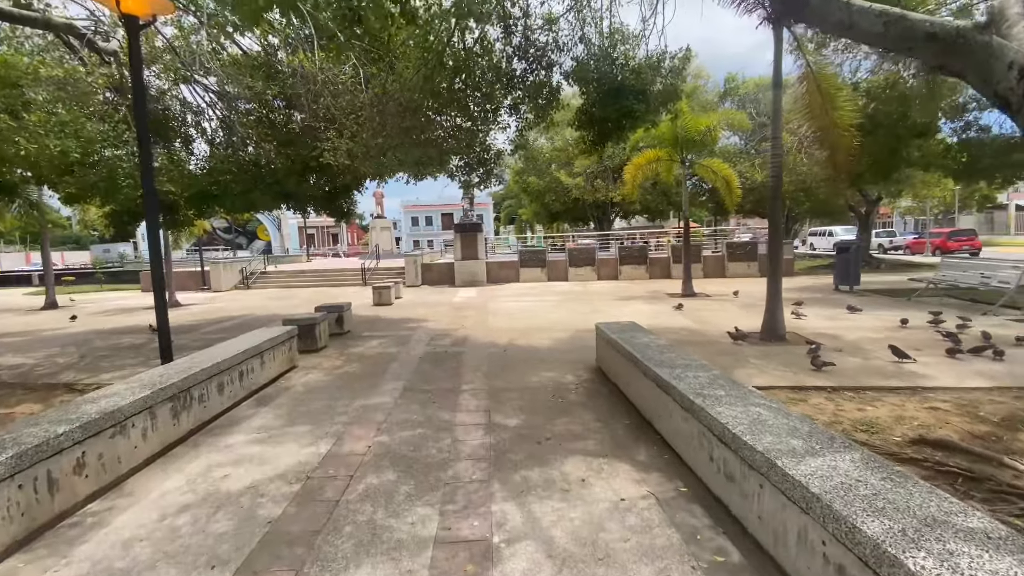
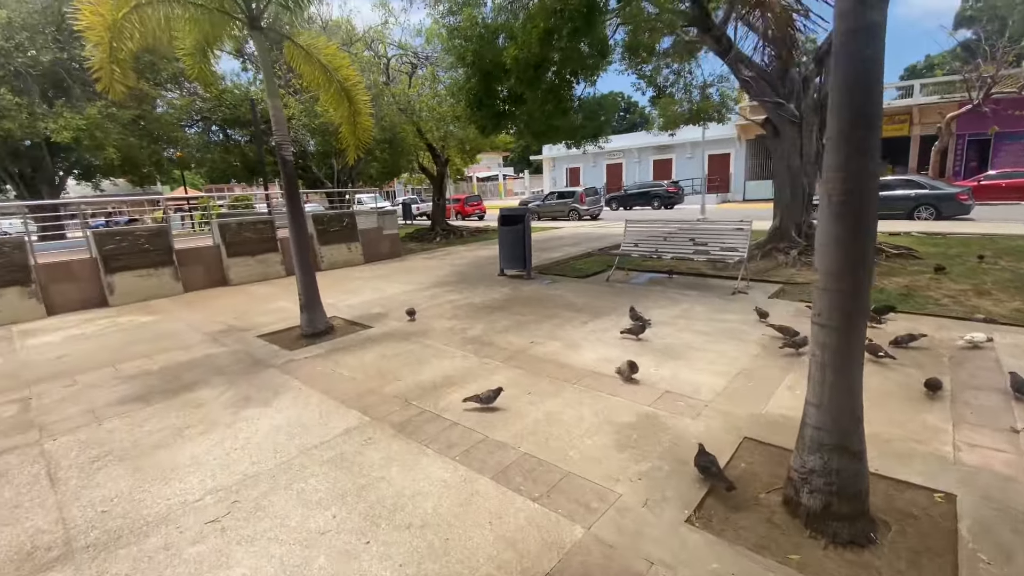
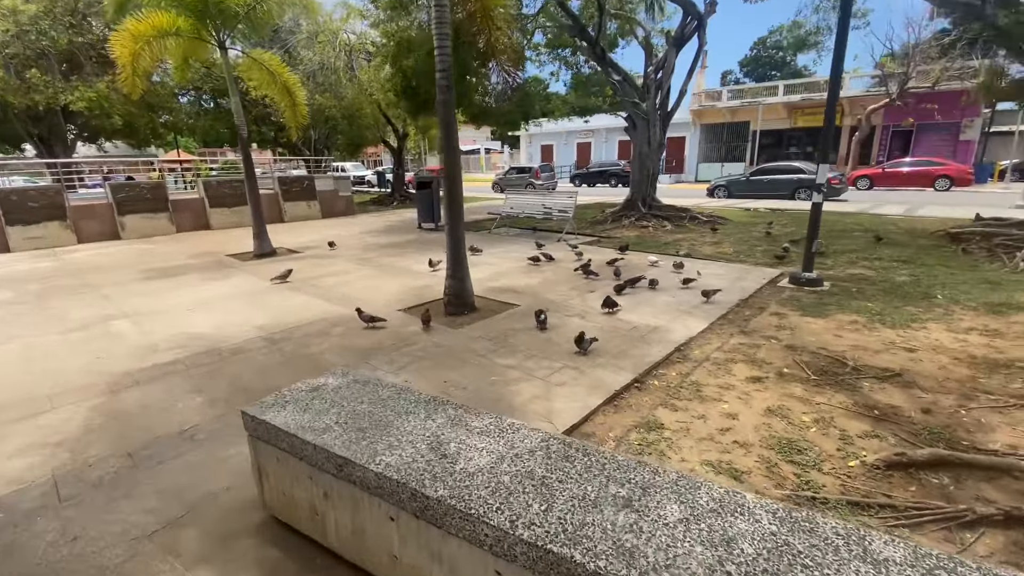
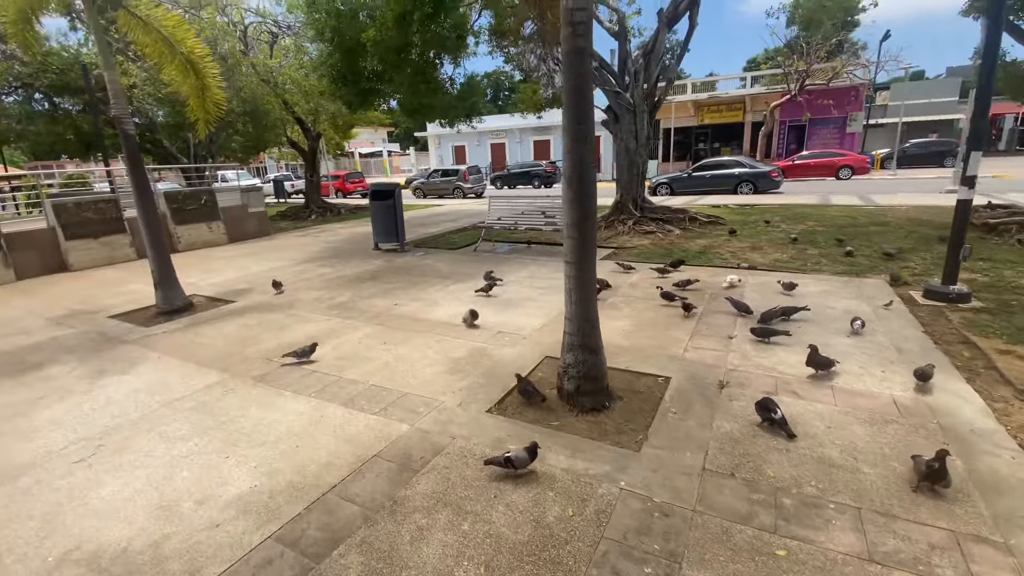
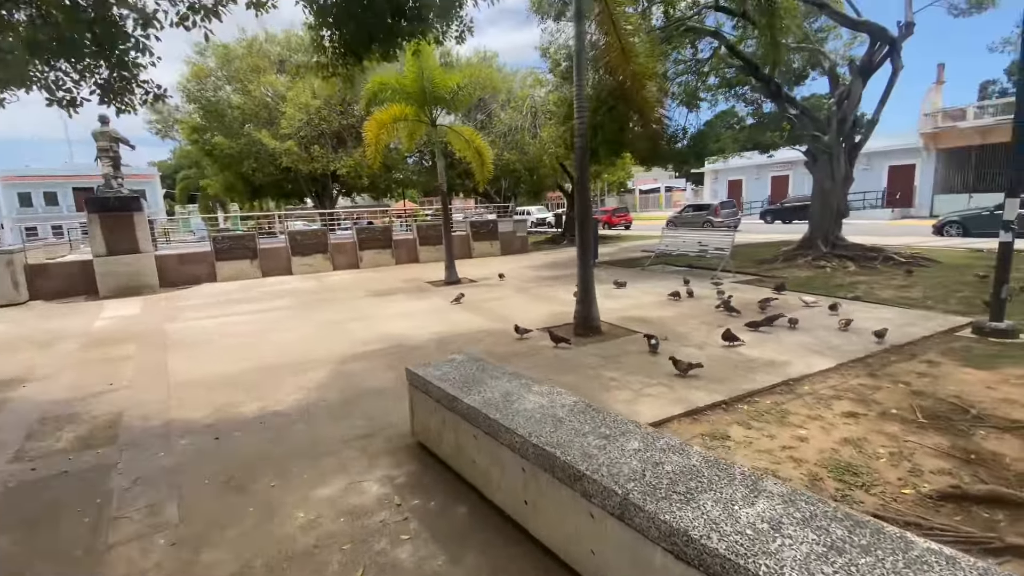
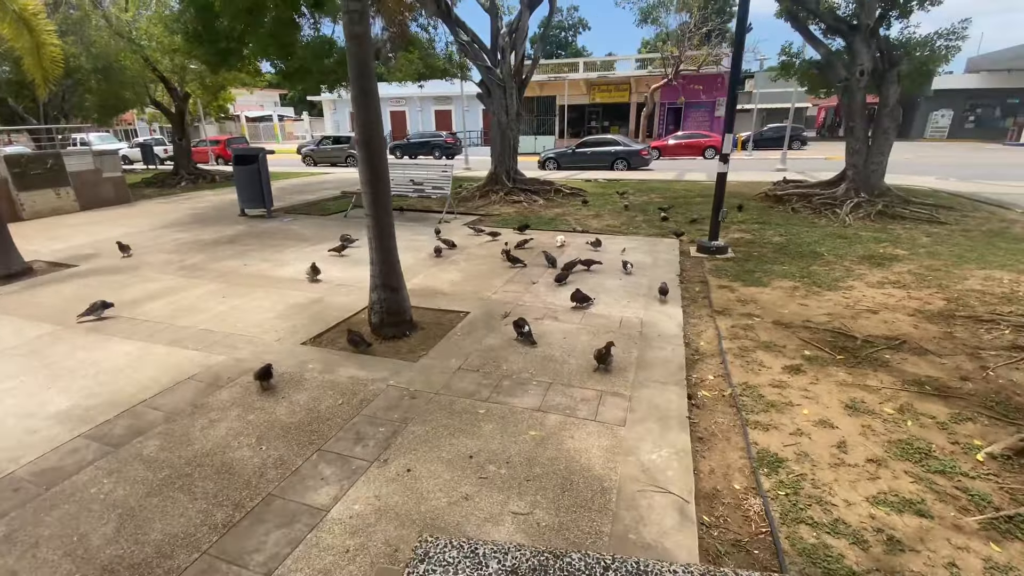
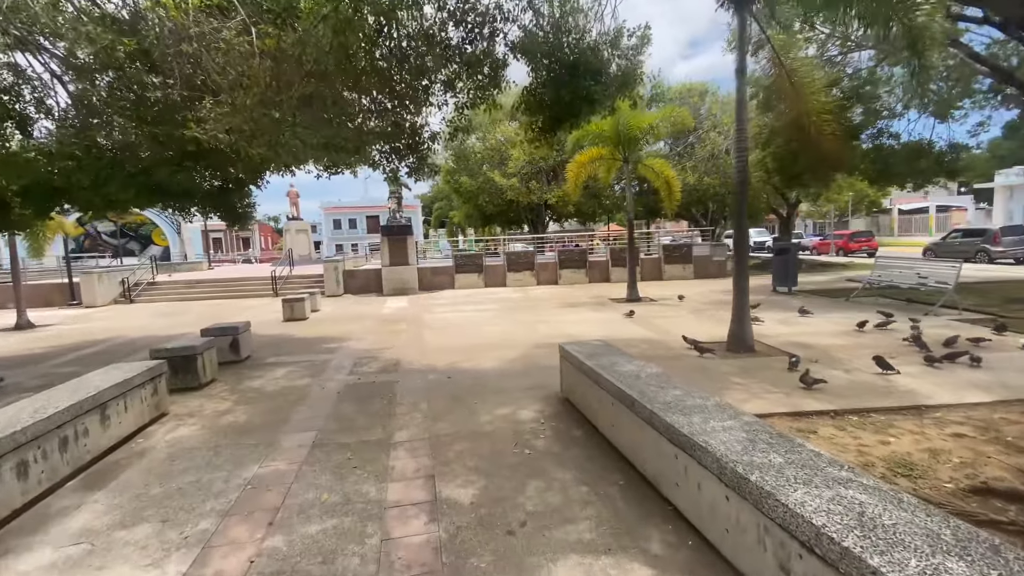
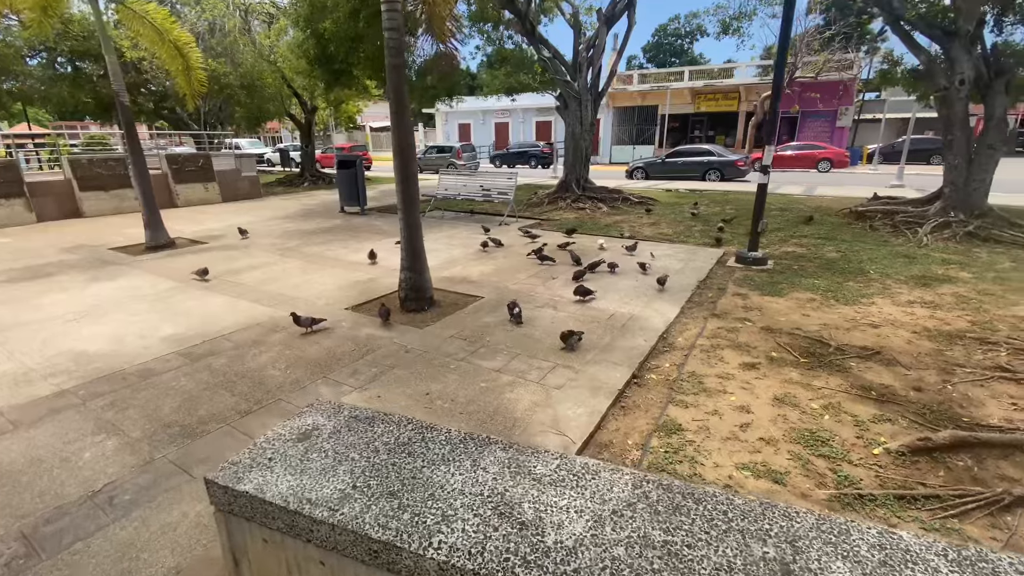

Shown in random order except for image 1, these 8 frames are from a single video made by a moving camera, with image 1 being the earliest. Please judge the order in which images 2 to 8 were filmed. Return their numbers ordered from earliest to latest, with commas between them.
7, 5, 3, 8, 6, 4, 2
